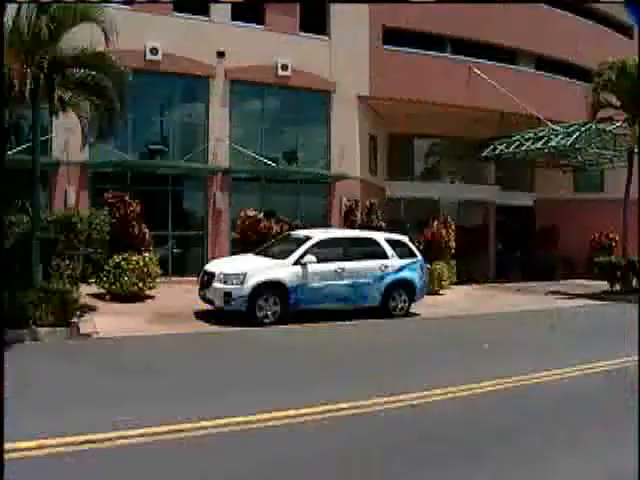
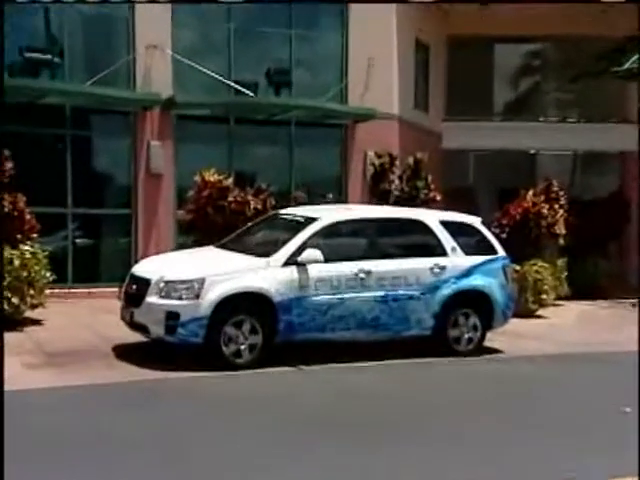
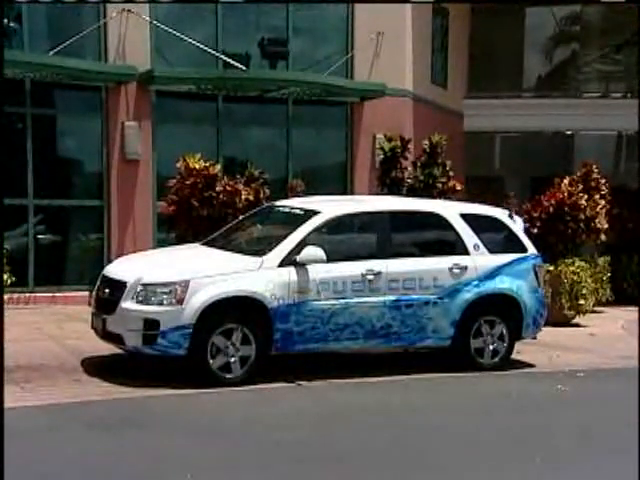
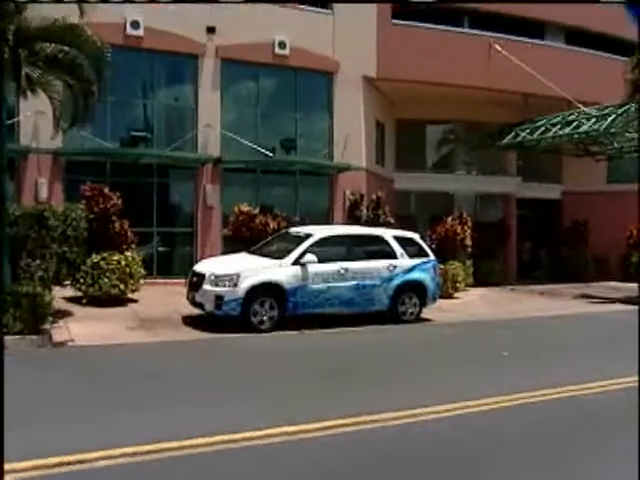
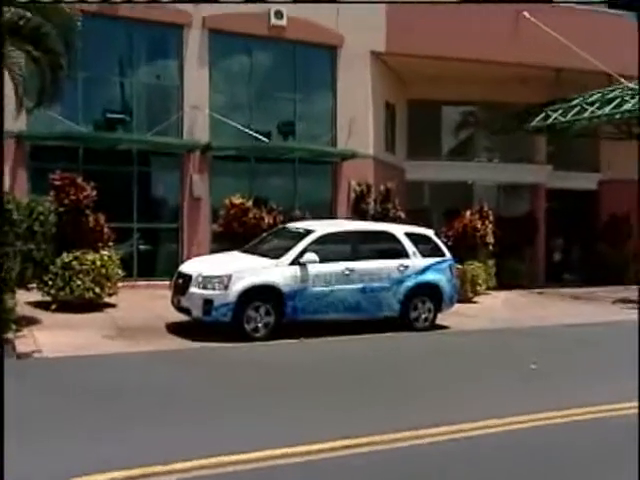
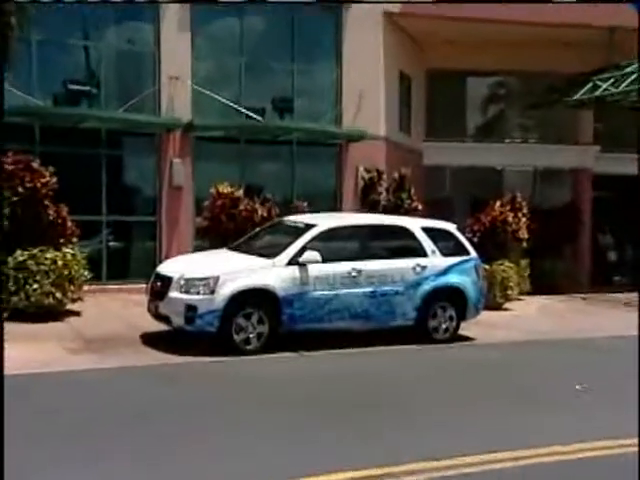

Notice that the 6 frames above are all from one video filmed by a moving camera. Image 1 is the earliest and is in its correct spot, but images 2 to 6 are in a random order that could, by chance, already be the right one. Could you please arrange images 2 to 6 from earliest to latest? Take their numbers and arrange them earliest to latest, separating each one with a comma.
4, 5, 6, 2, 3
